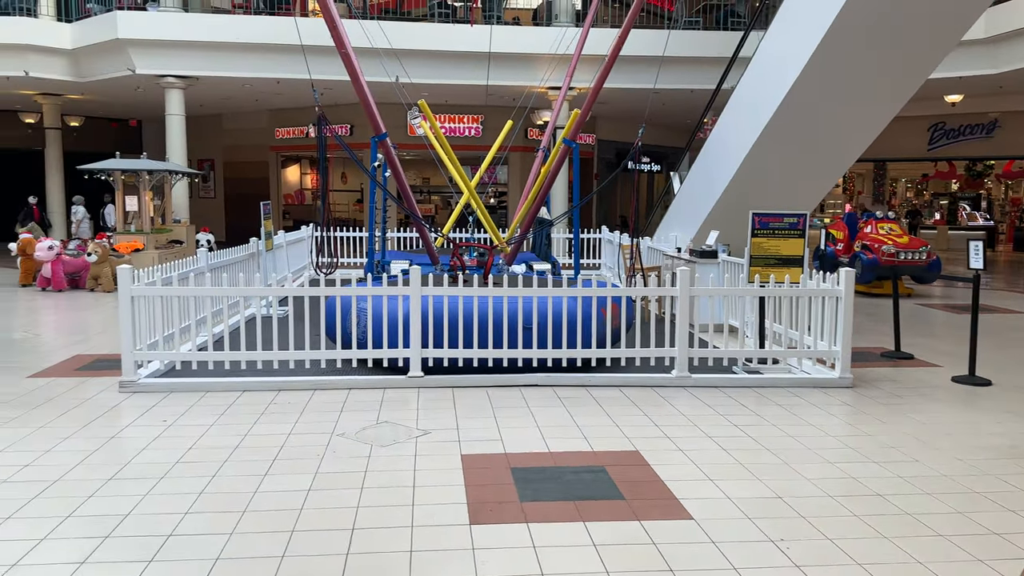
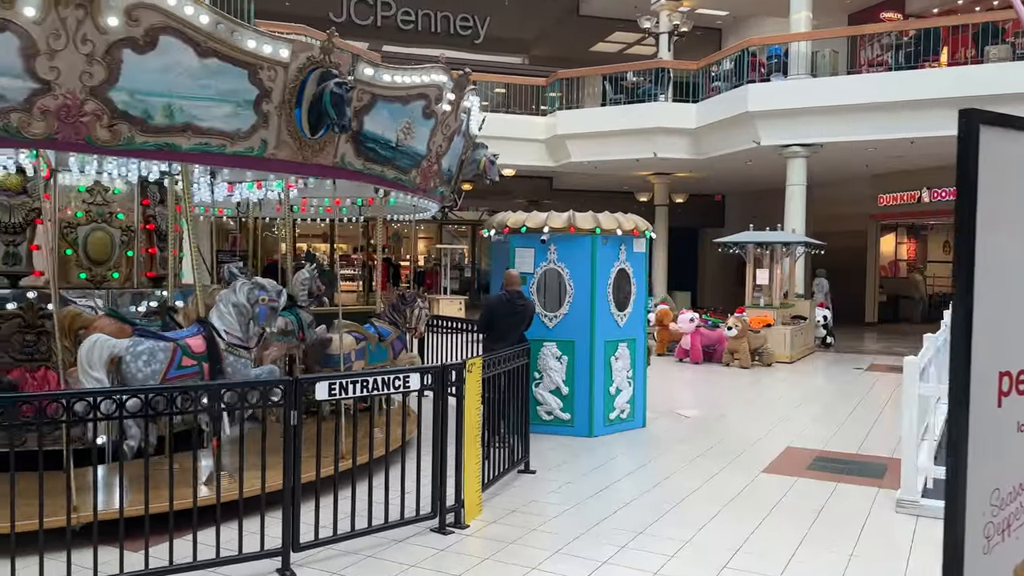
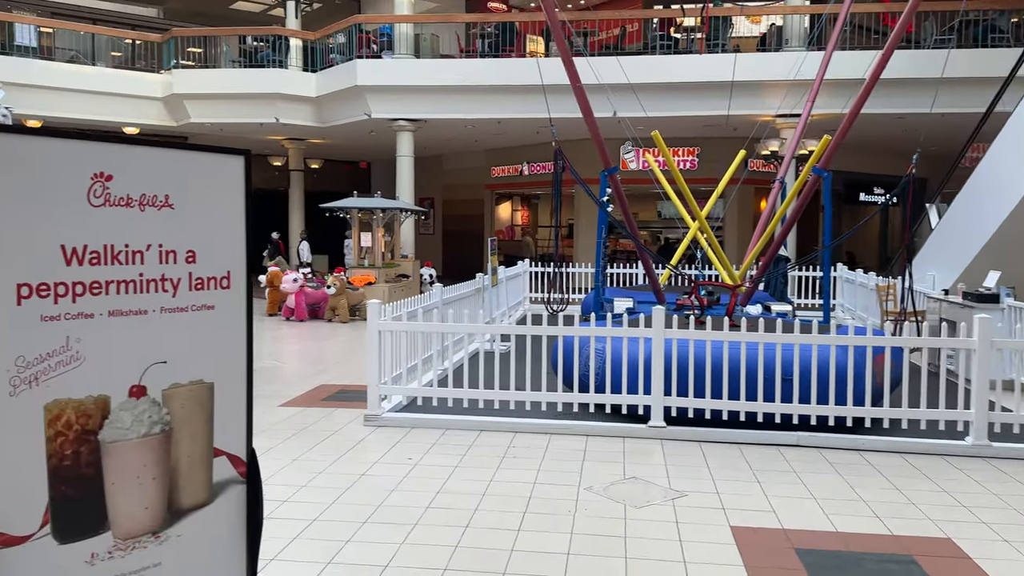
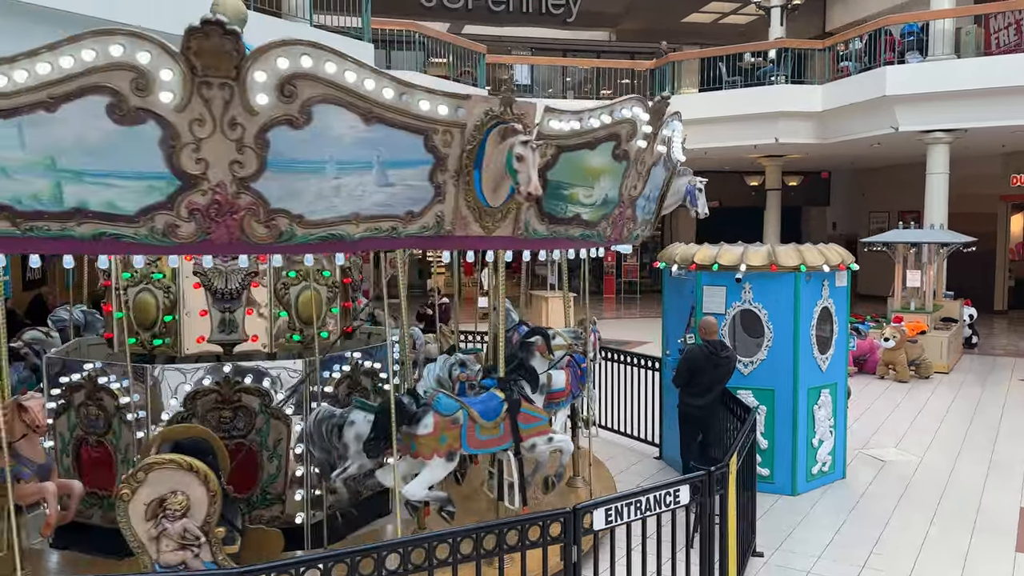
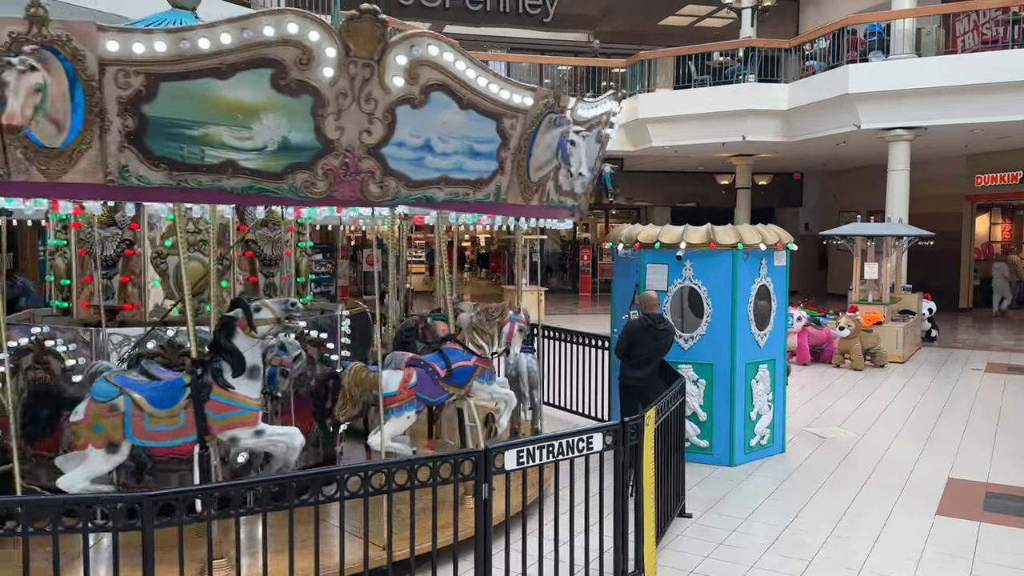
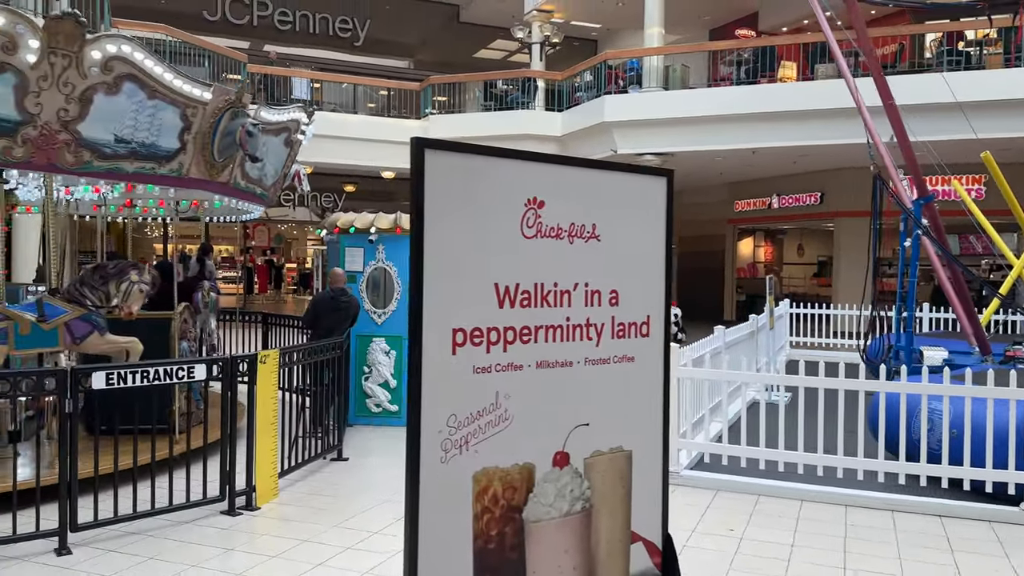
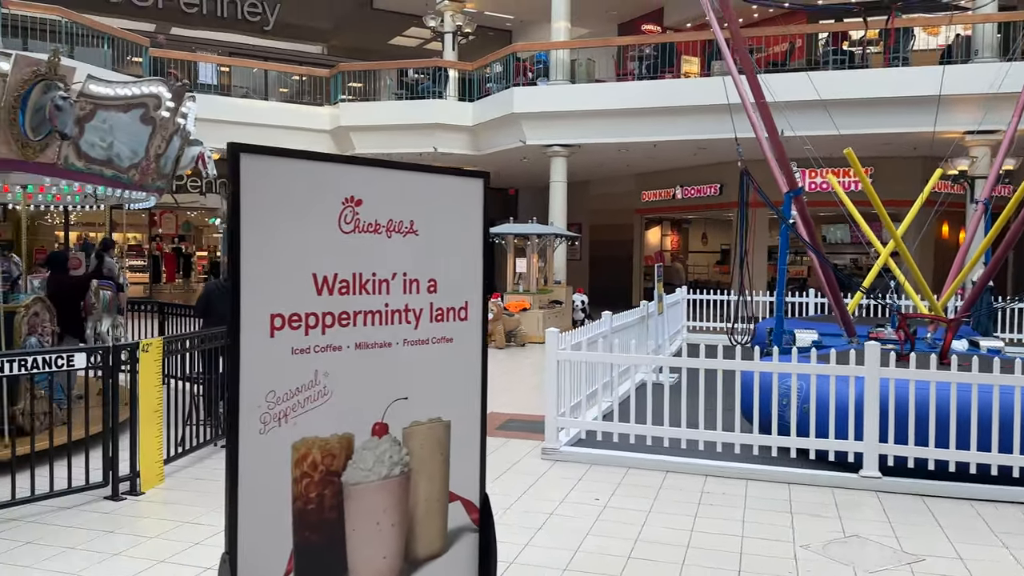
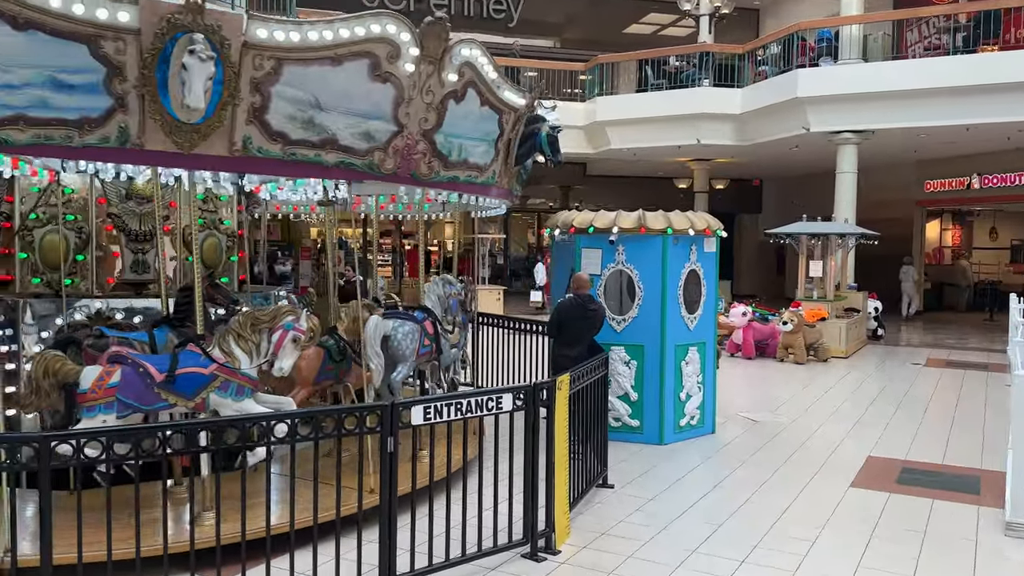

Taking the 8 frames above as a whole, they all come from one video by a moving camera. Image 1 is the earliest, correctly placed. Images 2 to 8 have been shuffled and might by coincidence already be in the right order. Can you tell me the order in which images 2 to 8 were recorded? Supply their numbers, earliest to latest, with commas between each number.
3, 7, 6, 2, 8, 5, 4
